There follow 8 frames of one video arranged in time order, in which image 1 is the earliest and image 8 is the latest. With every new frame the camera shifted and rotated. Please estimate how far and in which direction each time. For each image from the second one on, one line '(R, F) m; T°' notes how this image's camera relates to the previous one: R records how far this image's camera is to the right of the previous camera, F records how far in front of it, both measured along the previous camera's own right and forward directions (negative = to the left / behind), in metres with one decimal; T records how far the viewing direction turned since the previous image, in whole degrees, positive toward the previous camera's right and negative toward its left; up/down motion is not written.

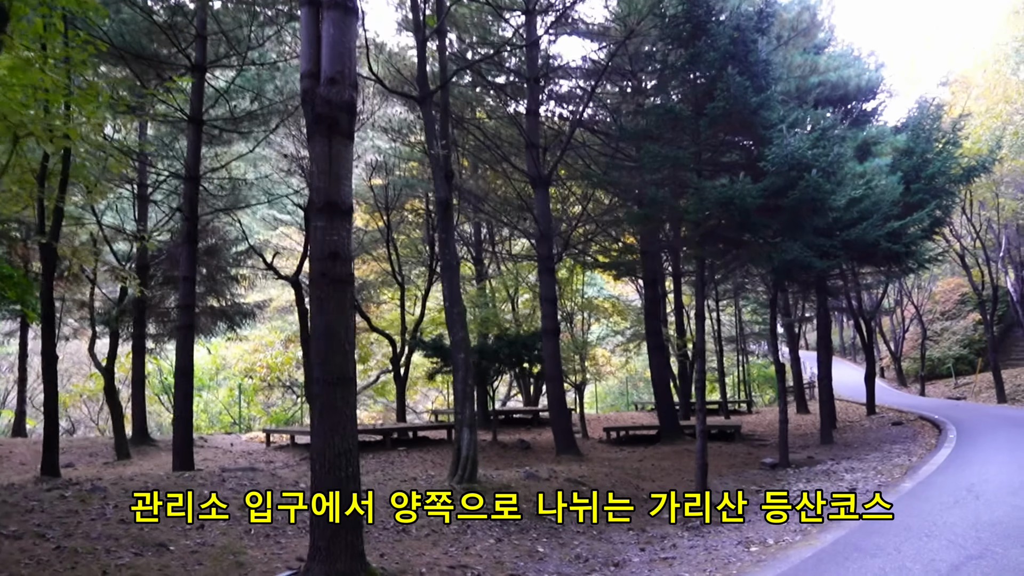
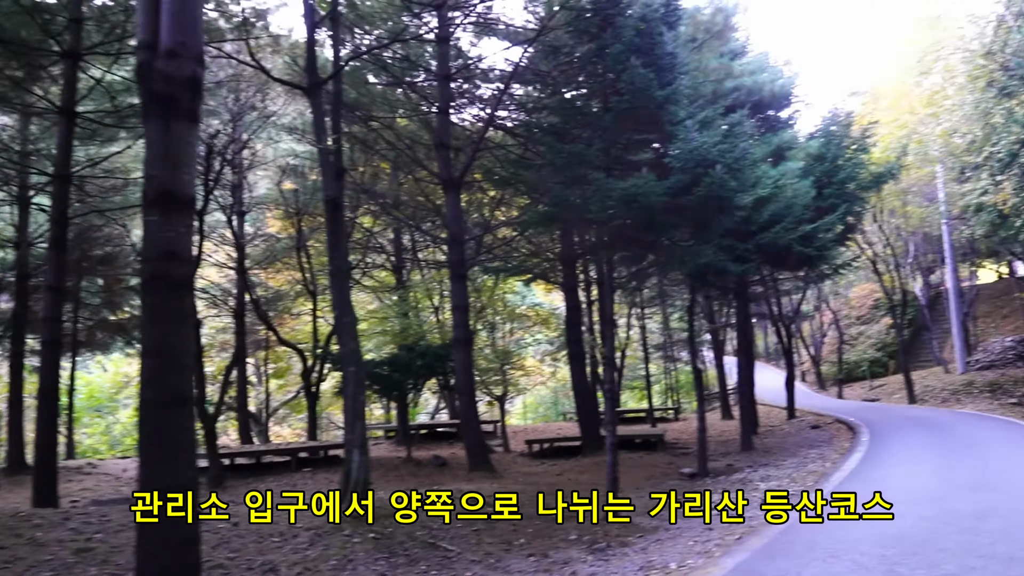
(+0.4, +0.5) m; +5°
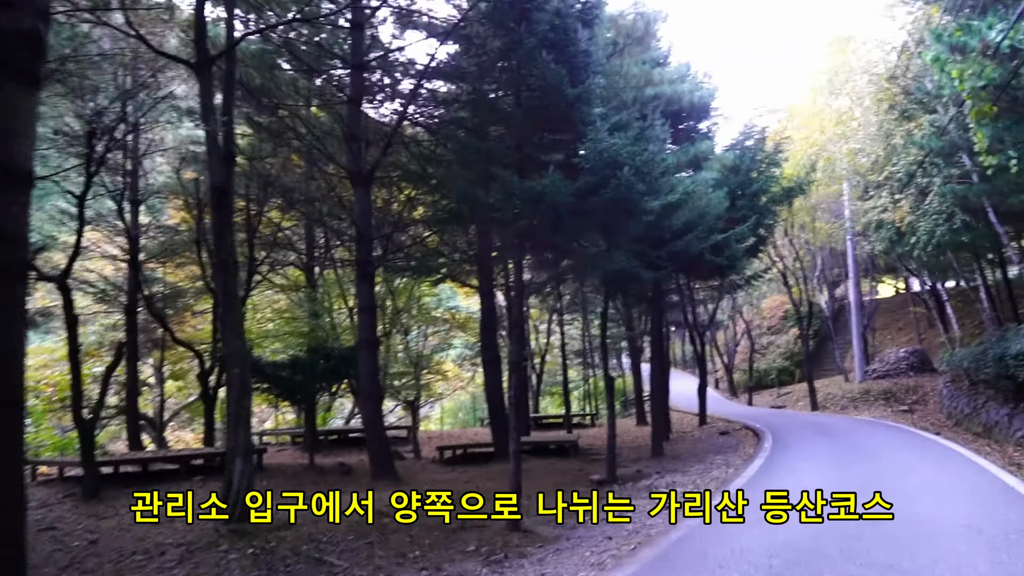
(+0.2, +0.3) m; +5°
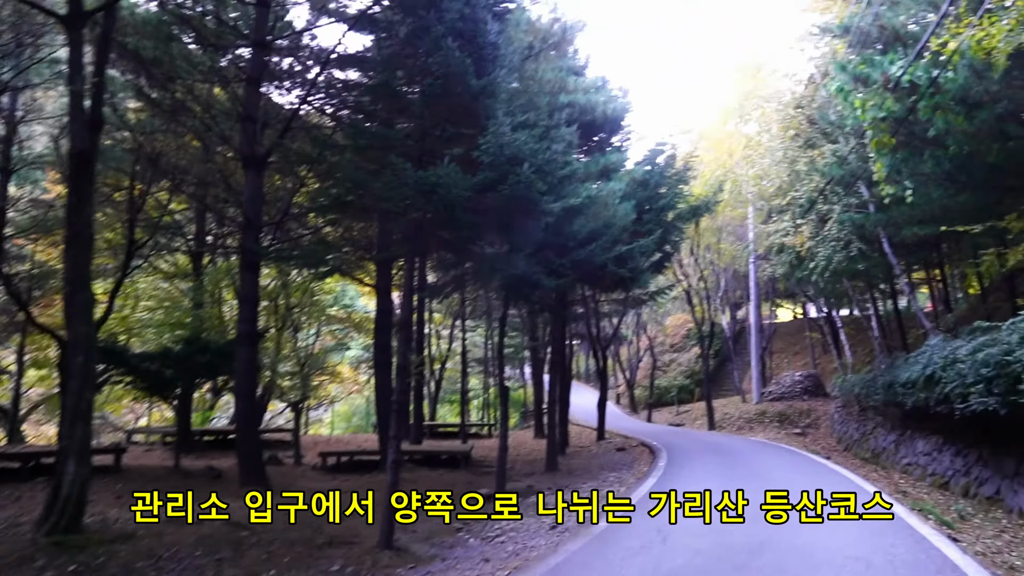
(+0.2, +0.5) m; +6°
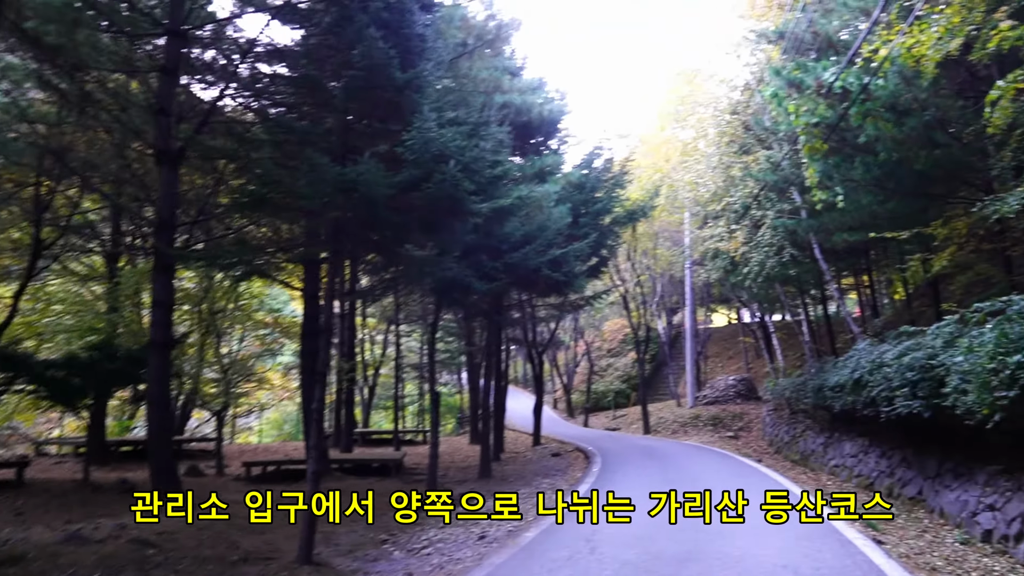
(+0.1, +0.2) m; +4°
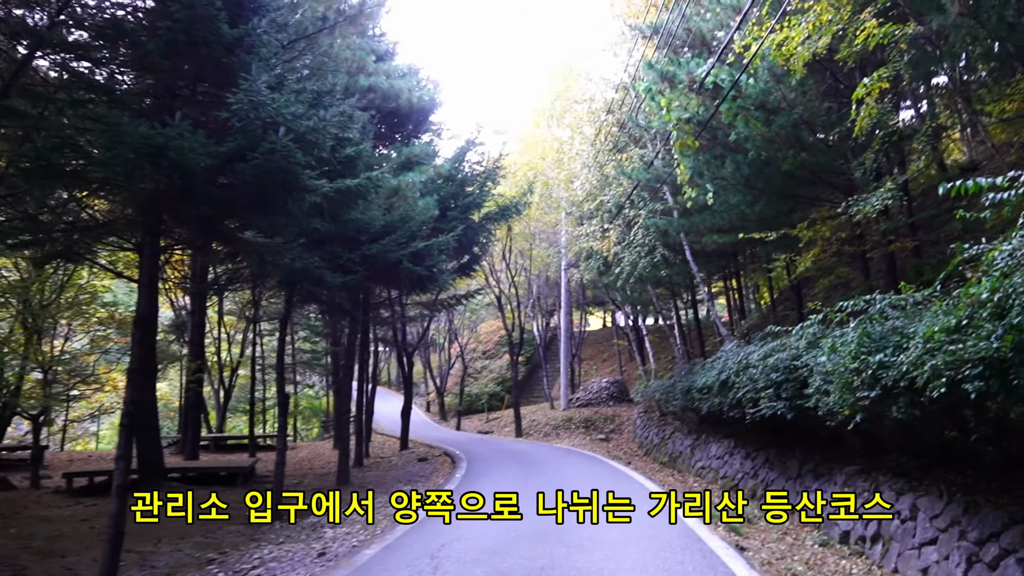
(+0.3, +0.7) m; +8°
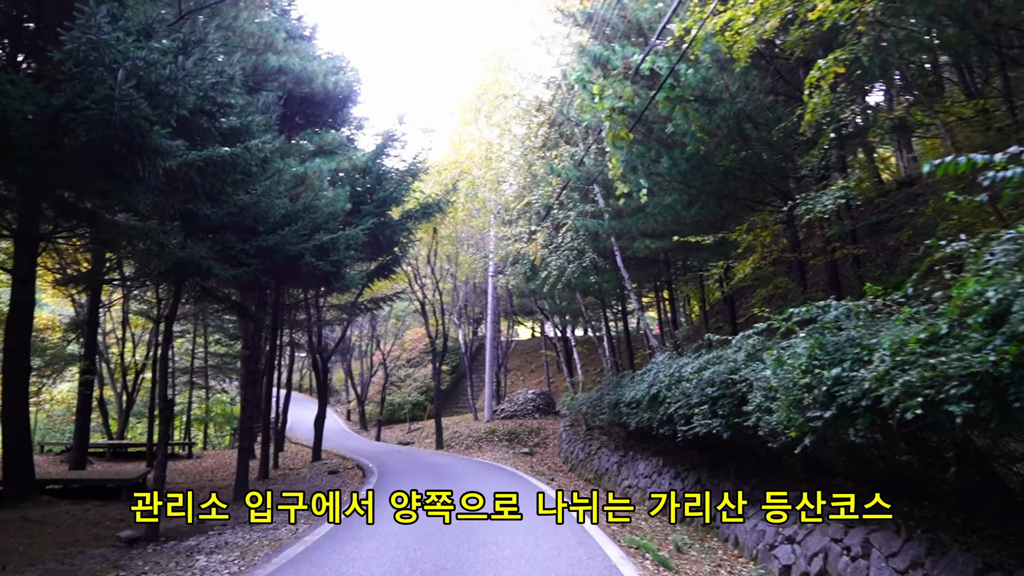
(+0.2, +1.1) m; +5°
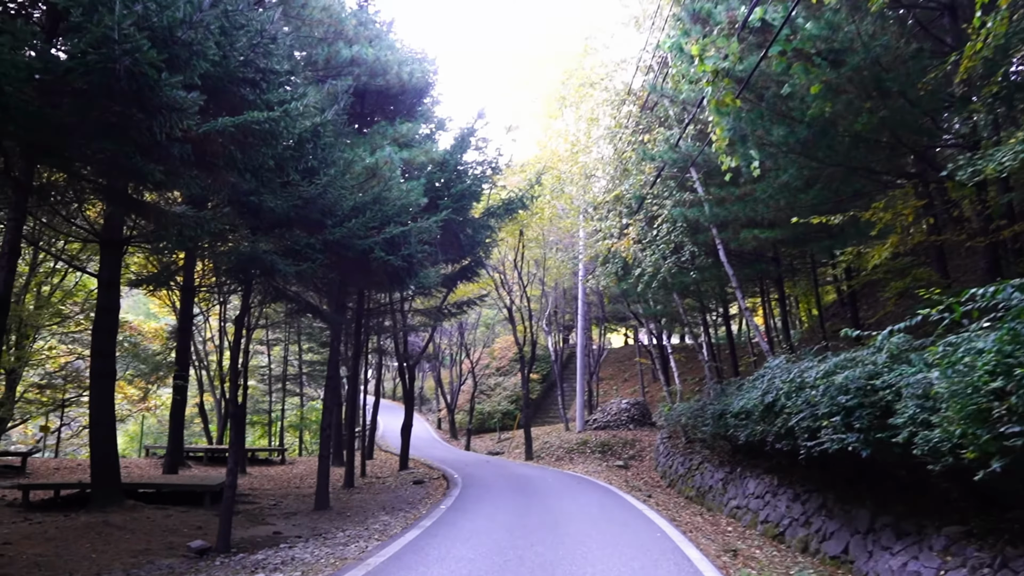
(0.0, +1.2) m; -7°
